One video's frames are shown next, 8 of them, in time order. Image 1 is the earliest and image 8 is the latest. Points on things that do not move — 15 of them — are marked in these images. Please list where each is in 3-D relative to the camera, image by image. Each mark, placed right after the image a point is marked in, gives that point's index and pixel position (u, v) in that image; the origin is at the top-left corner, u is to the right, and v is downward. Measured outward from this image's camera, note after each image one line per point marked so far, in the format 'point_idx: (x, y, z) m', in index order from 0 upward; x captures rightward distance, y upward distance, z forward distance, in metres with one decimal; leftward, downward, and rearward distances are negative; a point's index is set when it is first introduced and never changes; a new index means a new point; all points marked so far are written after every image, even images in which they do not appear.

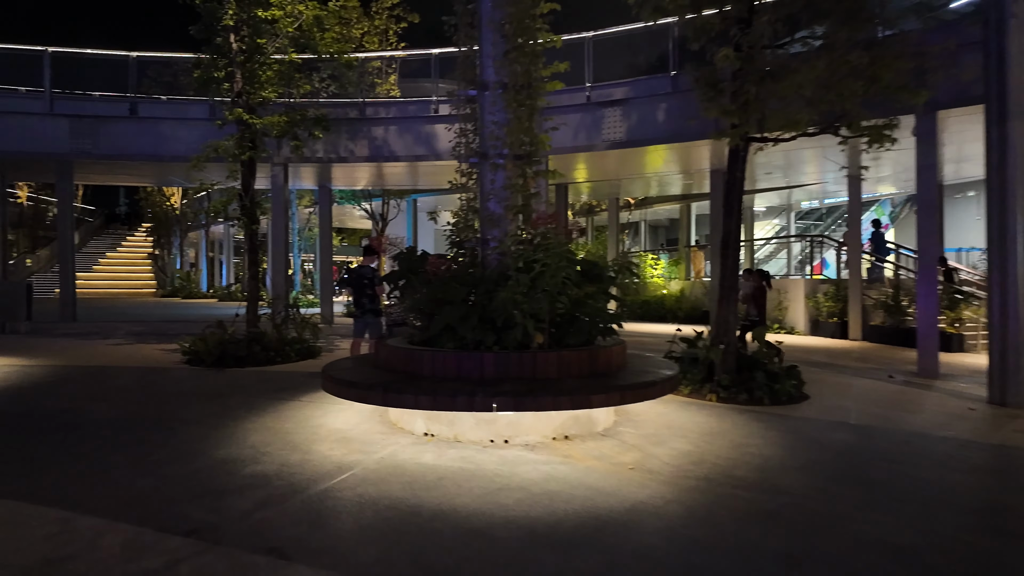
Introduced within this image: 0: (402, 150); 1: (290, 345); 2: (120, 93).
0: (-2.5, +3.2, +13.4) m
1: (-3.8, -1.0, +10.0) m
2: (-9.1, +4.6, +13.8) m
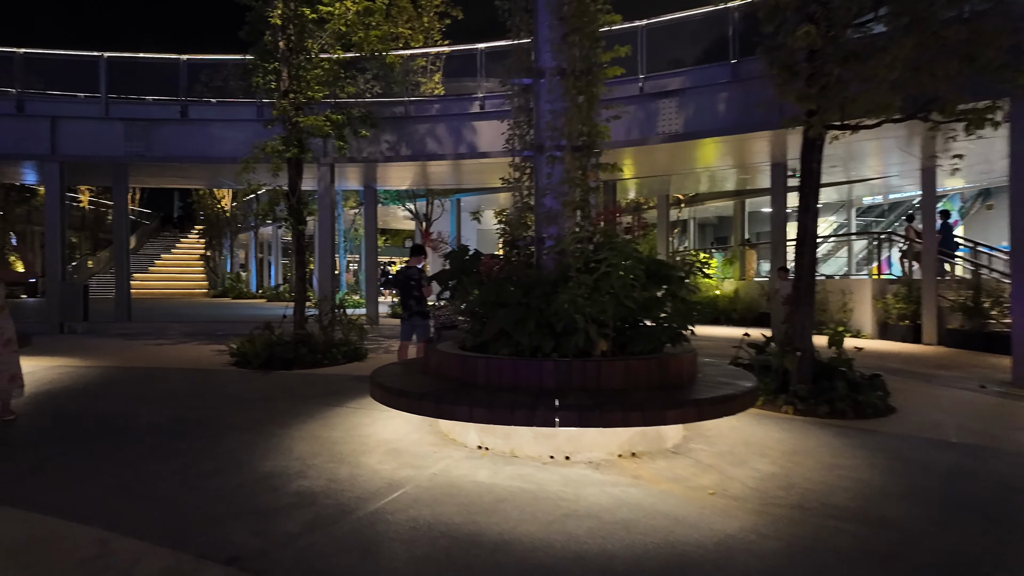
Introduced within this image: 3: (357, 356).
0: (-1.5, +3.1, +13.1) m
1: (-2.9, -1.0, +9.8) m
2: (-8.0, +4.5, +14.0) m
3: (-2.6, -1.2, +10.0) m
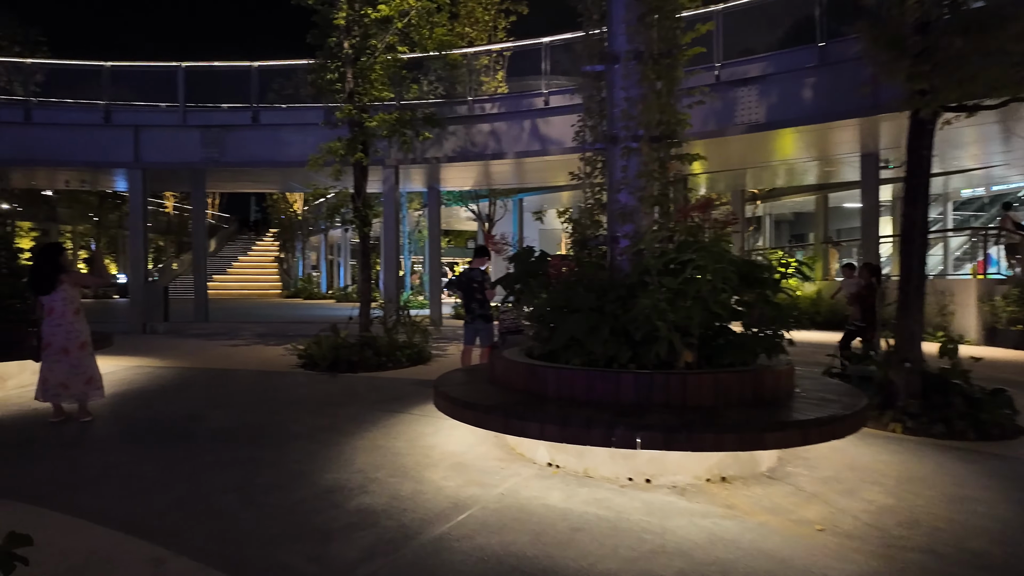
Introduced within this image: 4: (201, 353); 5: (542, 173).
0: (0.0, +3.1, +12.8) m
1: (-1.8, -1.0, +9.6) m
2: (-6.5, +4.5, +14.4) m
3: (-1.5, -1.2, +9.8) m
4: (-5.8, -1.2, +11.1) m
5: (+0.8, +3.1, +15.7) m
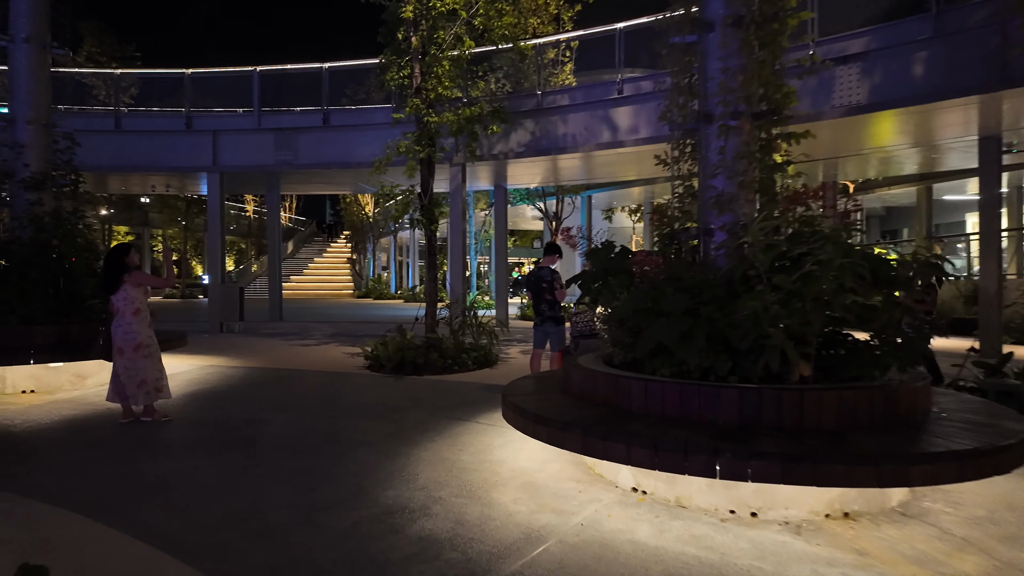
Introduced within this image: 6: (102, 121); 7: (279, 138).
0: (+1.4, +3.1, +12.2) m
1: (-0.7, -1.0, +9.3) m
2: (-4.8, +4.5, +14.5) m
3: (-0.4, -1.2, +9.4) m
4: (-4.5, -1.2, +11.2) m
5: (+2.6, +3.1, +15.0) m
6: (-10.2, +4.1, +14.7) m
7: (-5.7, +3.7, +14.5) m
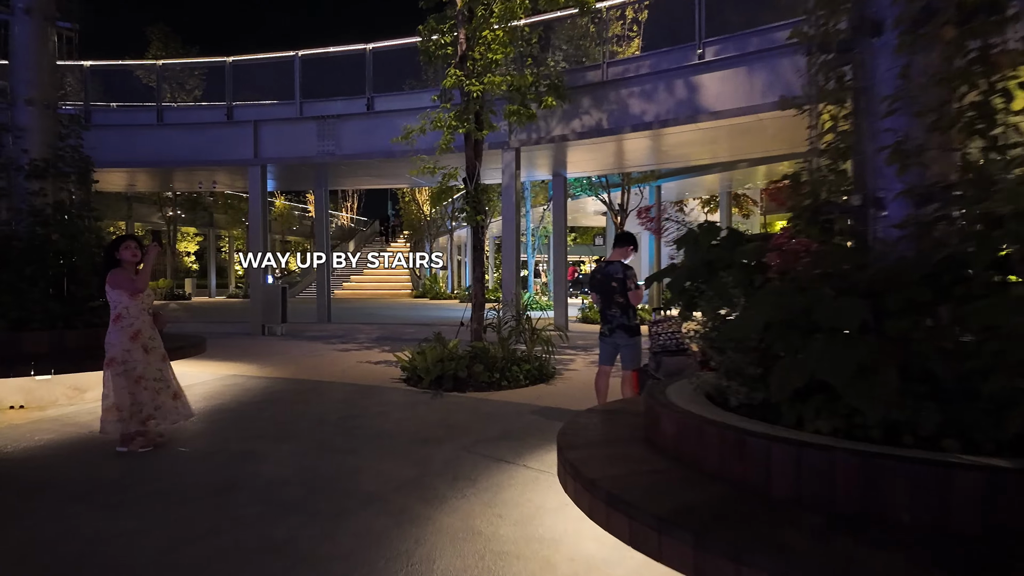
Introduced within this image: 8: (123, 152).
0: (+2.5, +3.1, +10.5) m
1: (+0.1, -1.0, +7.8) m
2: (-3.5, +4.5, +13.4) m
3: (+0.4, -1.2, +7.9) m
4: (-3.5, -1.2, +10.1) m
5: (+3.9, +3.1, +13.2) m
6: (-8.8, +4.1, +14.2) m
7: (-4.4, +3.7, +13.5) m
8: (-9.3, +3.2, +14.1) m
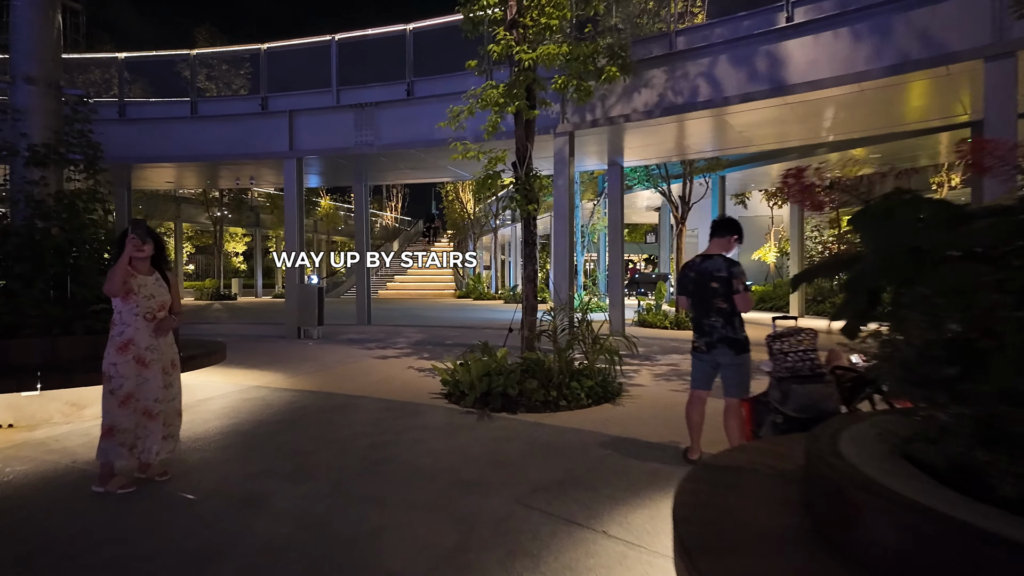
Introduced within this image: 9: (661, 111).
0: (+3.4, +3.1, +9.1) m
1: (+0.7, -1.0, +6.6) m
2: (-2.4, +4.5, +12.4) m
3: (+1.1, -1.2, +6.7) m
4: (-2.7, -1.2, +9.1) m
5: (+5.0, +3.1, +11.7) m
6: (-7.6, +4.1, +13.6) m
7: (-3.3, +3.7, +12.6) m
8: (-8.1, +3.2, +13.5) m
9: (+2.5, +2.9, +9.8) m
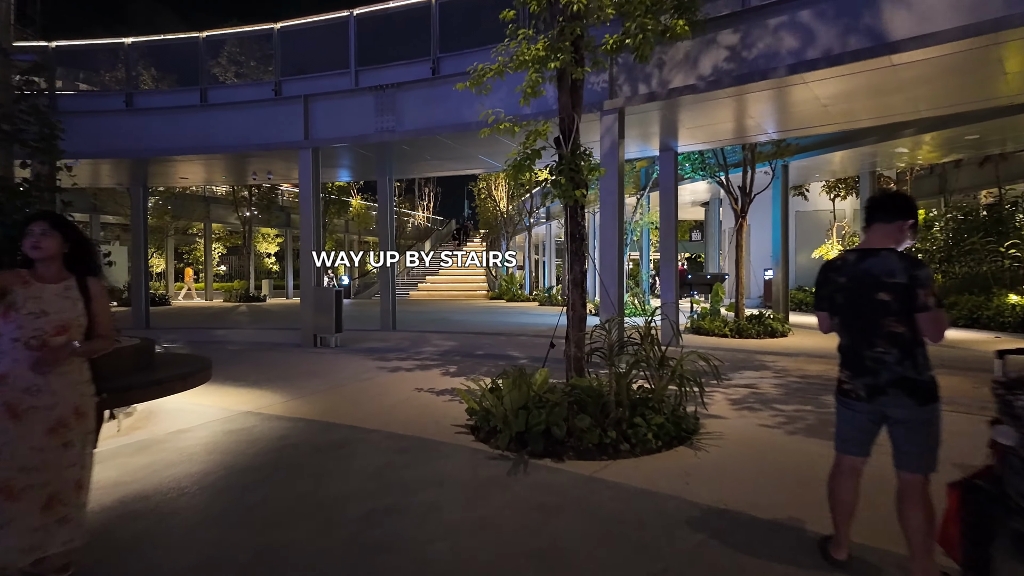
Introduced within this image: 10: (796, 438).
0: (+3.9, +3.0, +7.5) m
1: (+1.1, -1.1, +5.1) m
2: (-1.7, +4.4, +11.1) m
3: (+1.5, -1.3, +5.2) m
4: (-2.1, -1.3, +7.8) m
5: (+5.6, +3.0, +10.0) m
6: (-6.9, +4.1, +12.5) m
7: (-2.5, +3.6, +11.3) m
8: (-7.3, +3.1, +12.5) m
9: (+3.0, +2.9, +8.2) m
10: (+2.5, -1.3, +5.2) m
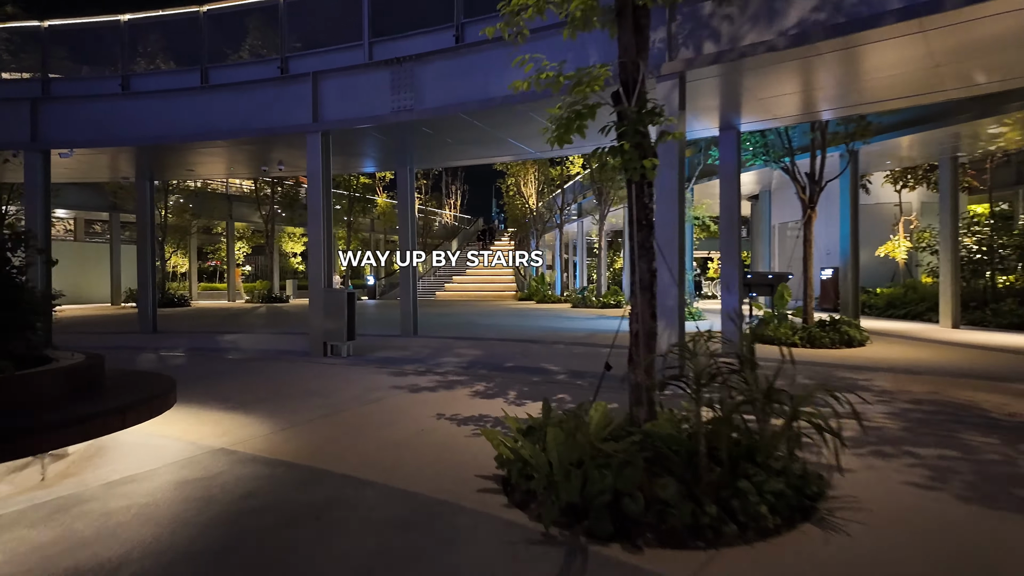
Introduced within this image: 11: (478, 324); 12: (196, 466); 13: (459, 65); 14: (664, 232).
0: (+4.3, +3.0, +5.8) m
1: (+1.4, -1.1, +3.6) m
2: (-1.1, +4.4, +9.7) m
3: (+1.8, -1.3, +3.6) m
4: (-1.7, -1.3, +6.5) m
5: (+6.2, +3.0, +8.2) m
6: (-6.2, +4.0, +11.4) m
7: (-2.0, +3.6, +10.0) m
8: (-6.7, +3.1, +11.4) m
9: (+3.5, +2.8, +6.6) m
10: (+2.8, -1.4, +3.6) m
11: (-0.9, -0.9, +15.8) m
12: (-2.5, -1.4, +4.6) m
13: (-0.8, +3.5, +9.4) m
14: (+2.0, +0.7, +7.8) m
